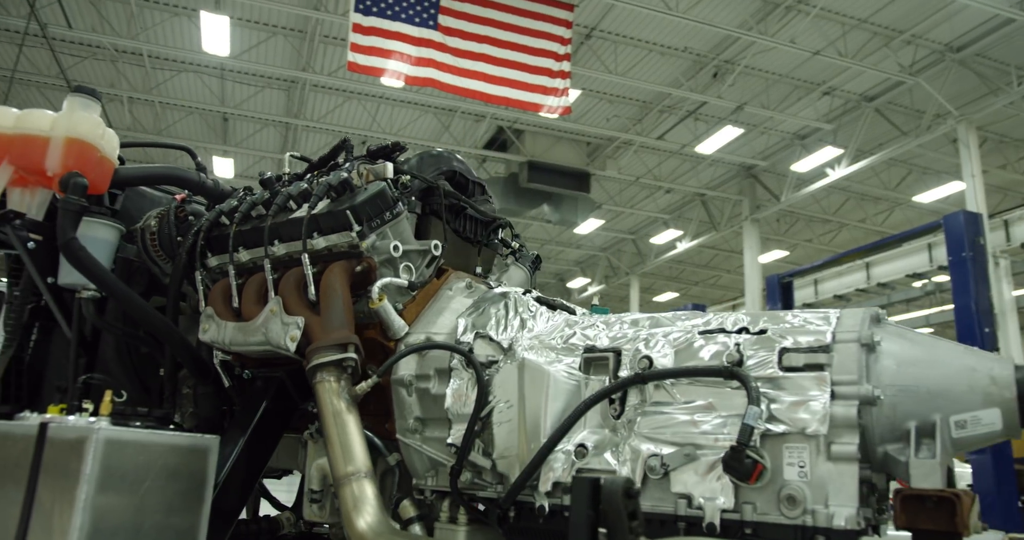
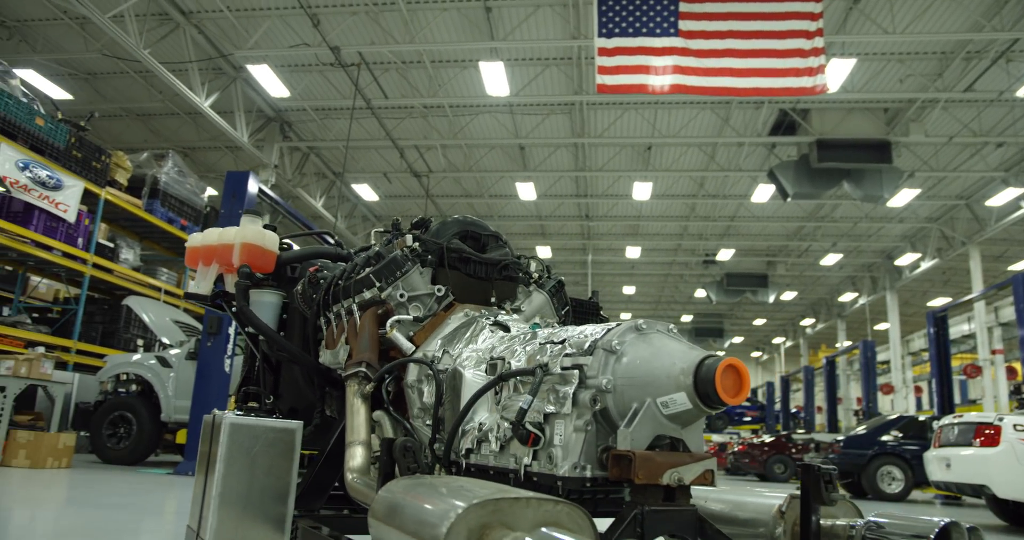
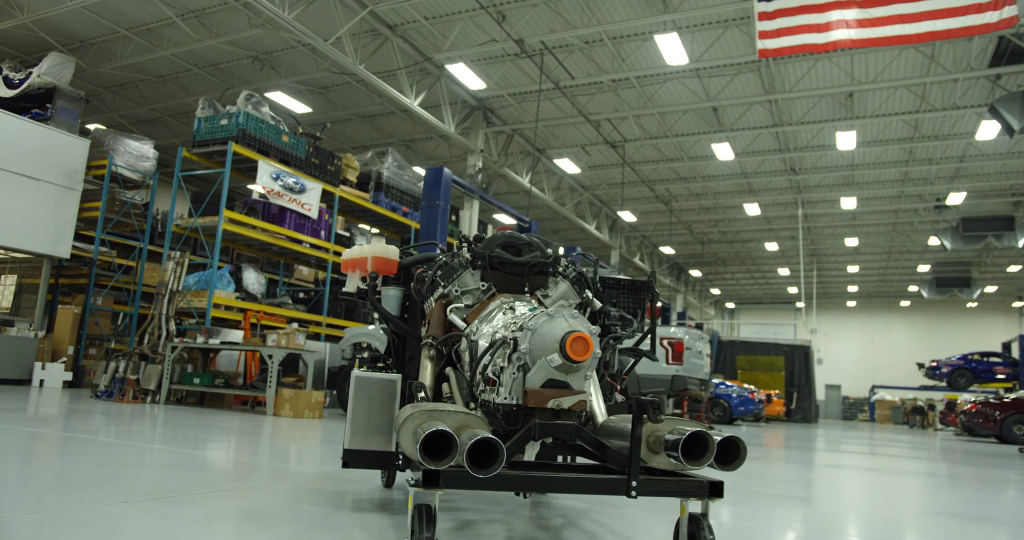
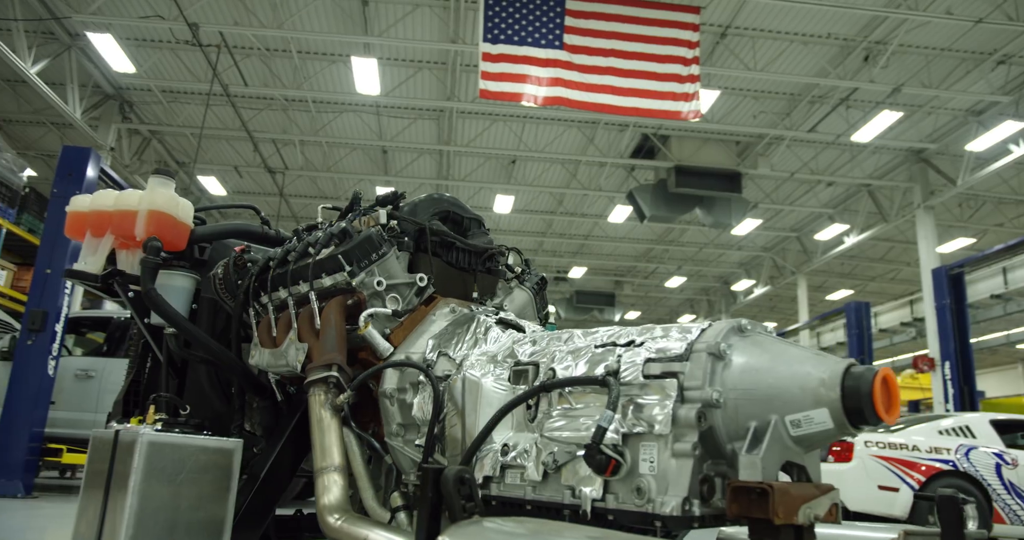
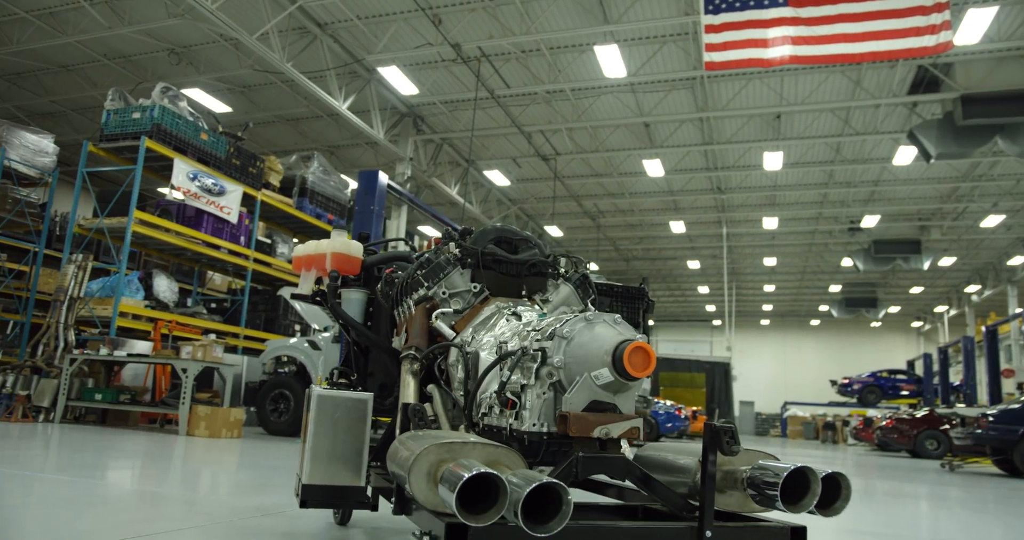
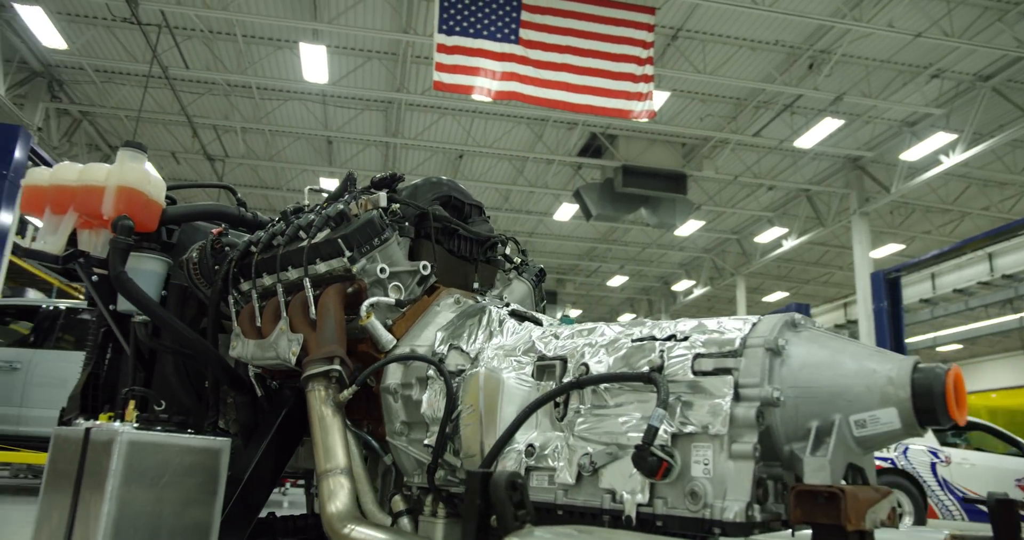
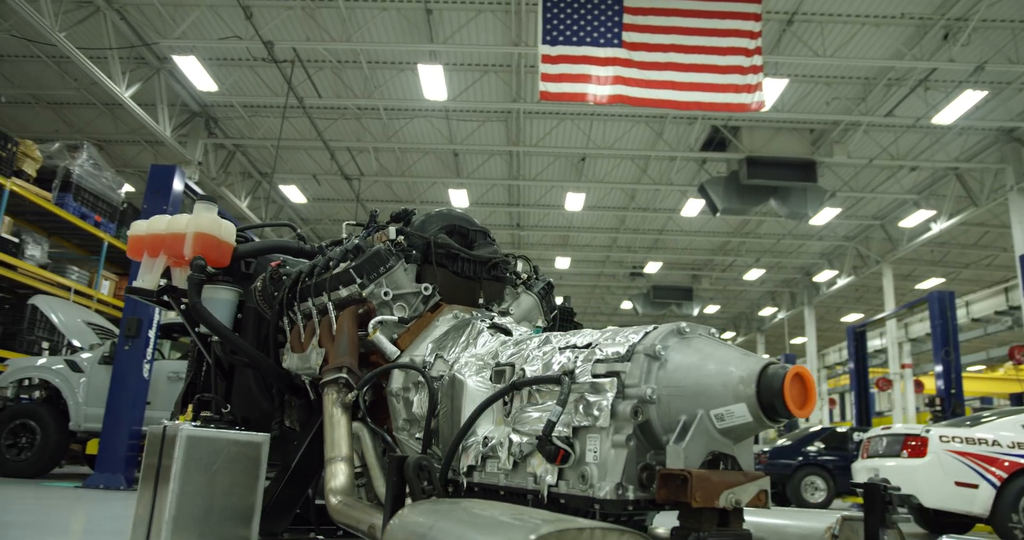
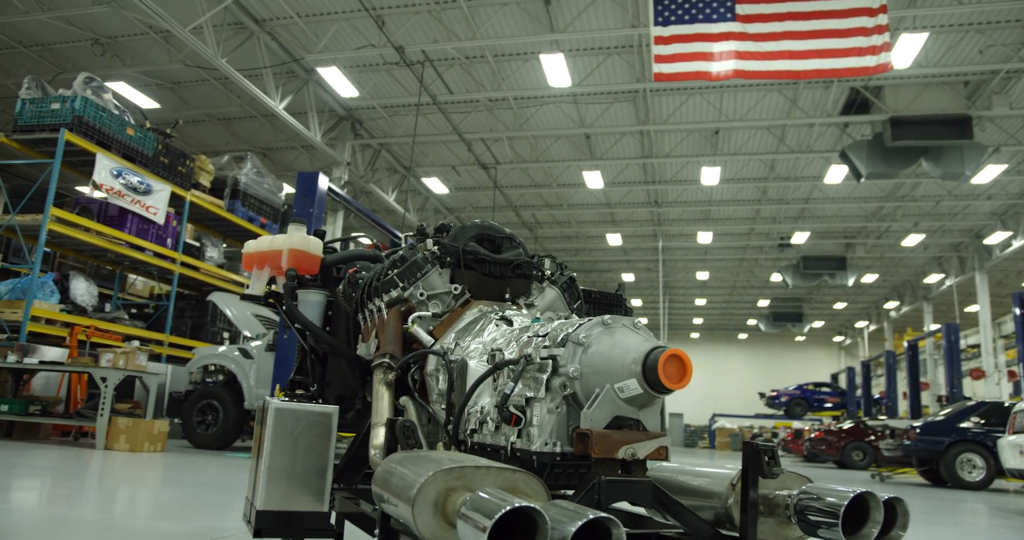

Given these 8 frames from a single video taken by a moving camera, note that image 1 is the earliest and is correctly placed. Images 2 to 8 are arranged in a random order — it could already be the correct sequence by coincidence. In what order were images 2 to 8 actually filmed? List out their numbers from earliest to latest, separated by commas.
6, 4, 7, 2, 8, 5, 3
